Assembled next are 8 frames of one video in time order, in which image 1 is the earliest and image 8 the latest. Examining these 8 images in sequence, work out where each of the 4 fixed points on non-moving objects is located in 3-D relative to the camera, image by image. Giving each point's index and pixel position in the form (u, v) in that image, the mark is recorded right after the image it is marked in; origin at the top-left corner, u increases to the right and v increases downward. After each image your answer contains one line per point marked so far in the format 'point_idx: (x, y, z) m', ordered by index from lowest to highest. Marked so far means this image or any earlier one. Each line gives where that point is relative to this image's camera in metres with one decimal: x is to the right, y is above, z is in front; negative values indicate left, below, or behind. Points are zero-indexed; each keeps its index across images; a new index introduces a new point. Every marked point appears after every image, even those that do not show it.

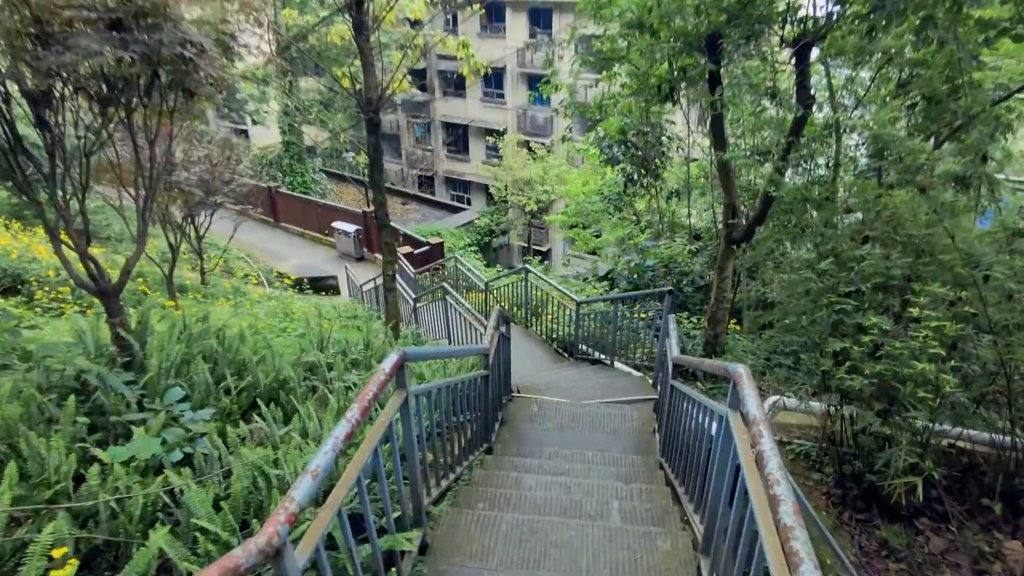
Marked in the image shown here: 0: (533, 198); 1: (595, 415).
0: (+0.7, +2.9, +19.5) m
1: (+0.7, -1.0, +4.7) m
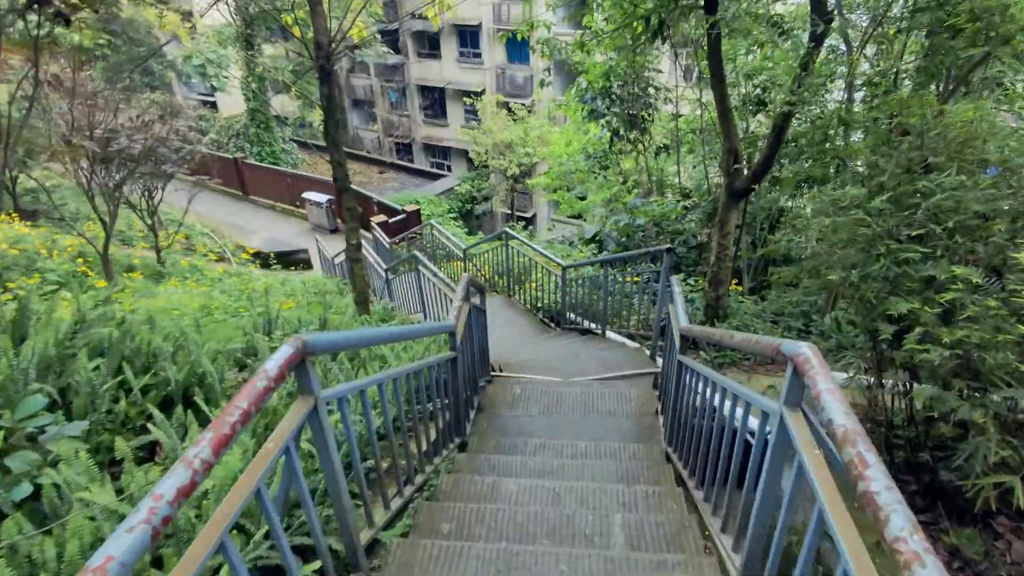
0: (+0.1, +4.0, +18.7) m
1: (+0.5, -0.7, +4.0) m
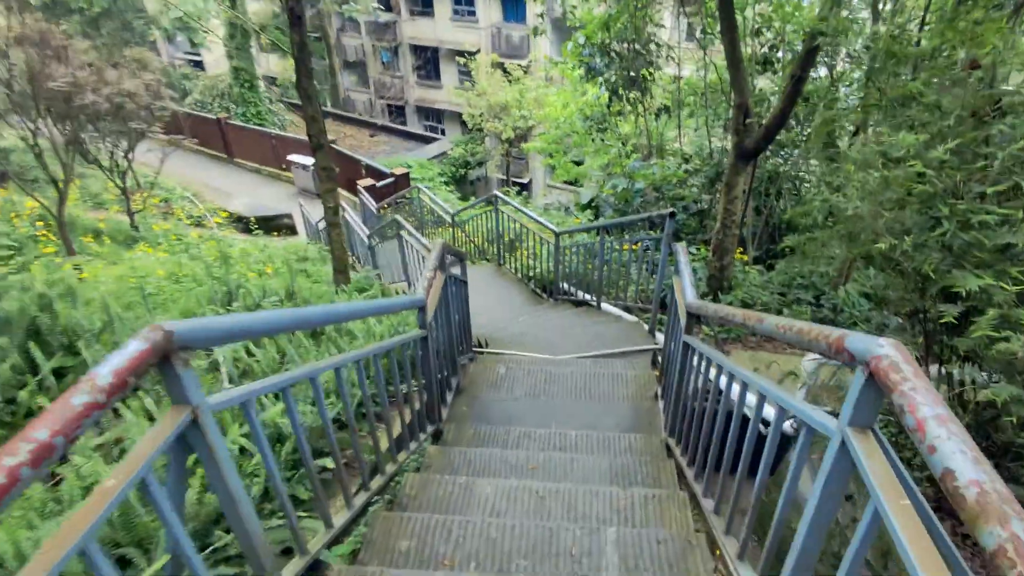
0: (0.0, +4.9, +18.0) m
1: (+0.4, -0.5, +3.7) m
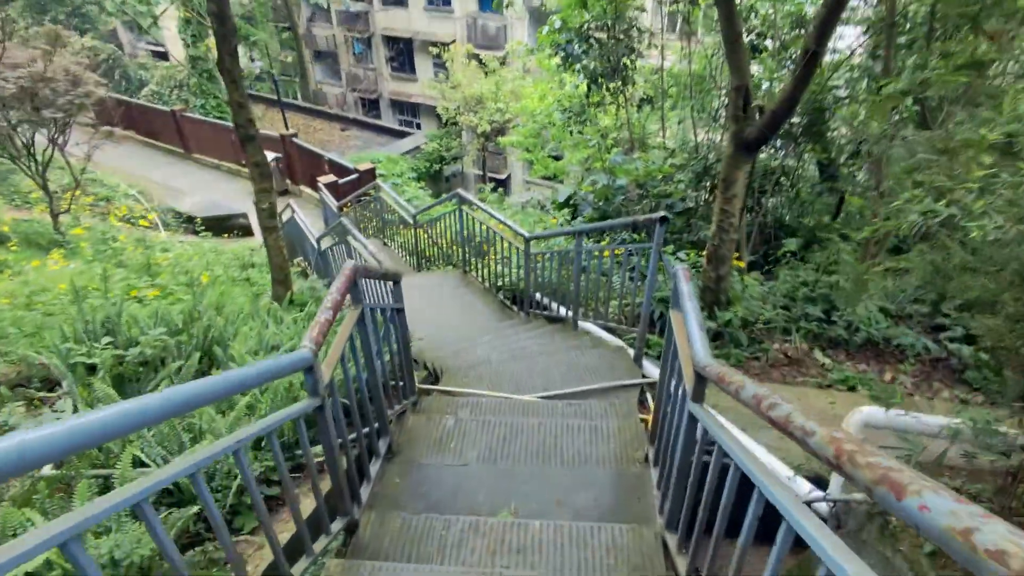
0: (-0.8, +4.9, +17.1) m
1: (+0.2, -0.7, +2.9) m
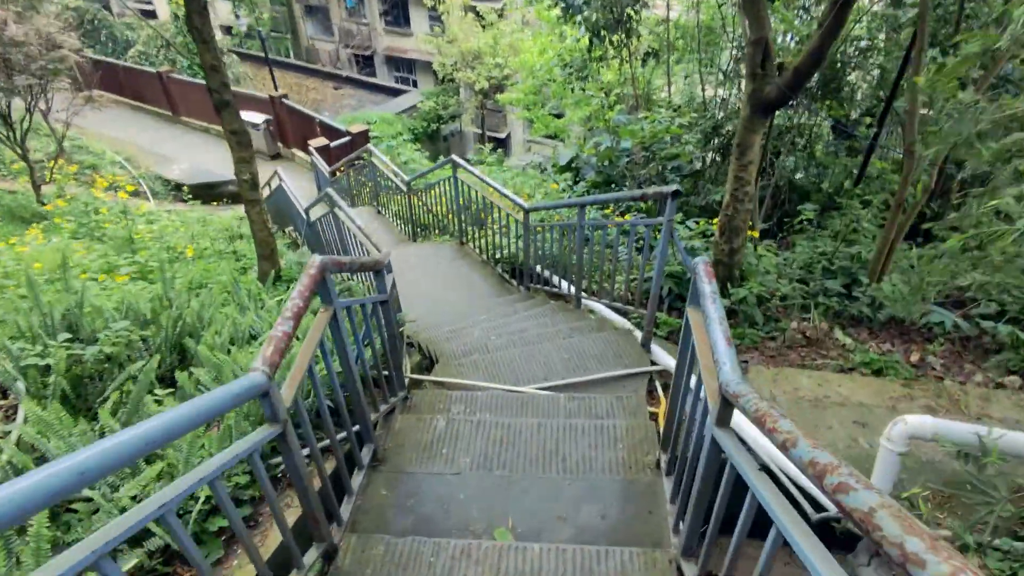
0: (-0.8, +5.9, +16.5) m
1: (+0.2, -0.6, +2.6) m
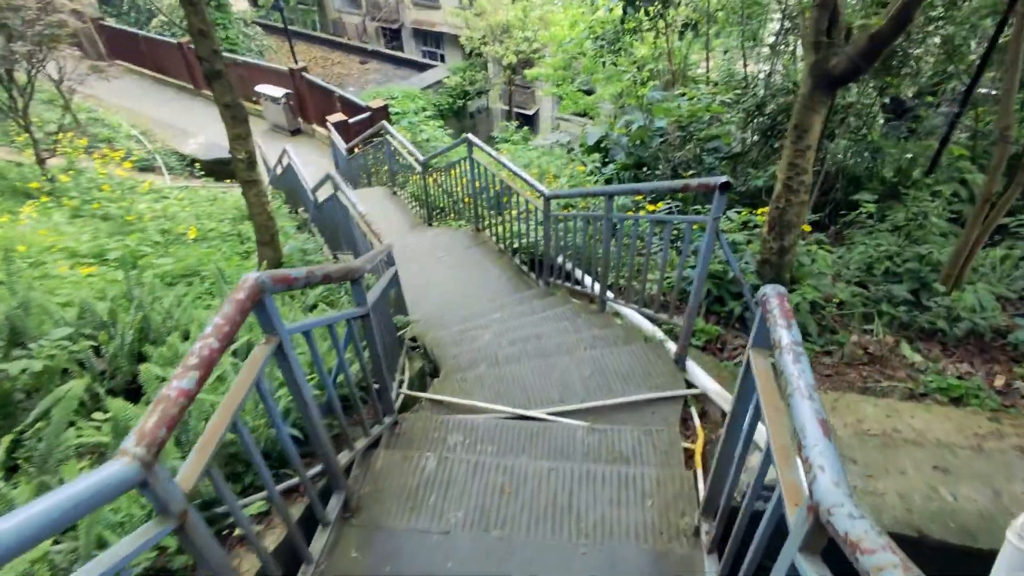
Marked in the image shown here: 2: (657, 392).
0: (0.0, +6.4, +15.8) m
1: (+0.2, -0.7, +2.1) m
2: (+0.7, -0.5, +2.8) m
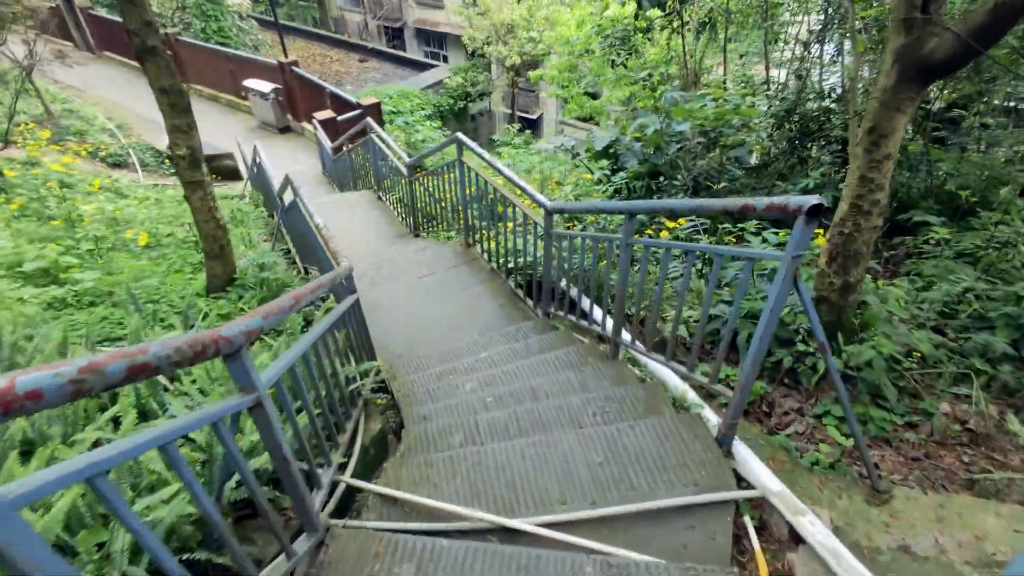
0: (+0.1, +6.1, +15.0) m
1: (+0.1, -0.9, +1.3) m
2: (+0.6, -0.7, +2.0) m
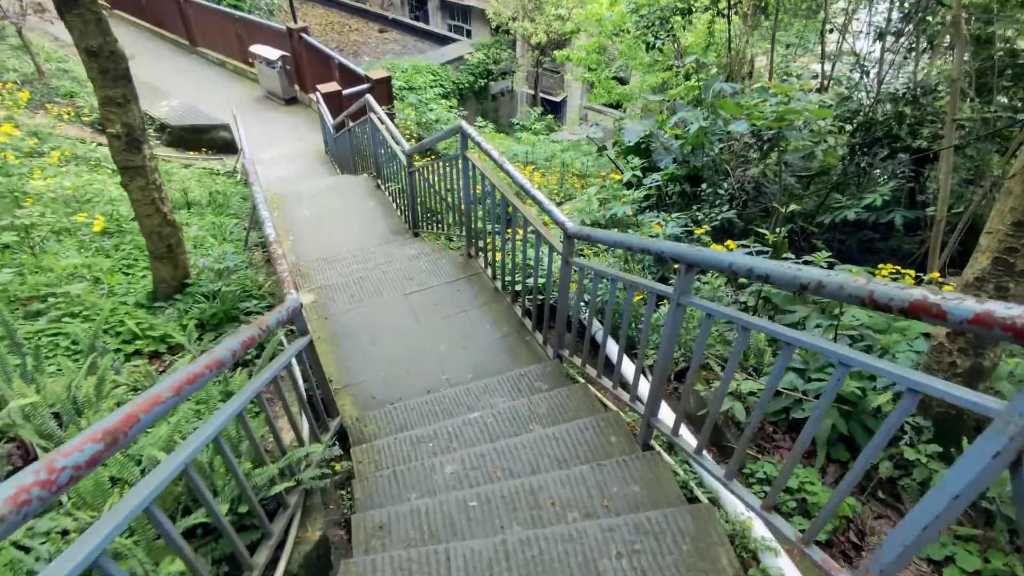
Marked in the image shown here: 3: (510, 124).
0: (+0.7, +6.2, +14.0) m
1: (0.0, -1.1, +0.6) m
2: (+0.6, -1.0, +1.2) m
3: (0.0, +4.7, +17.0) m
